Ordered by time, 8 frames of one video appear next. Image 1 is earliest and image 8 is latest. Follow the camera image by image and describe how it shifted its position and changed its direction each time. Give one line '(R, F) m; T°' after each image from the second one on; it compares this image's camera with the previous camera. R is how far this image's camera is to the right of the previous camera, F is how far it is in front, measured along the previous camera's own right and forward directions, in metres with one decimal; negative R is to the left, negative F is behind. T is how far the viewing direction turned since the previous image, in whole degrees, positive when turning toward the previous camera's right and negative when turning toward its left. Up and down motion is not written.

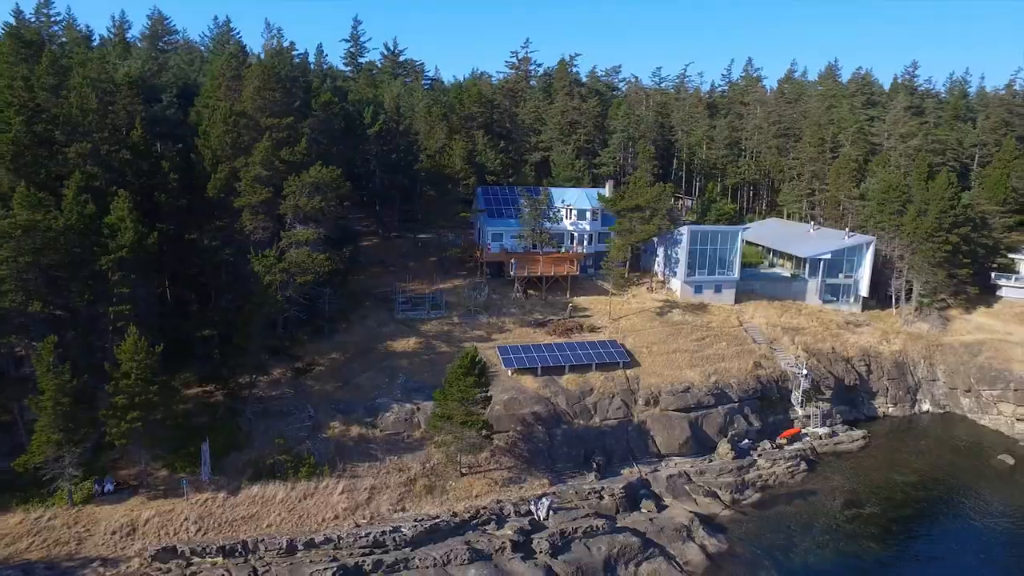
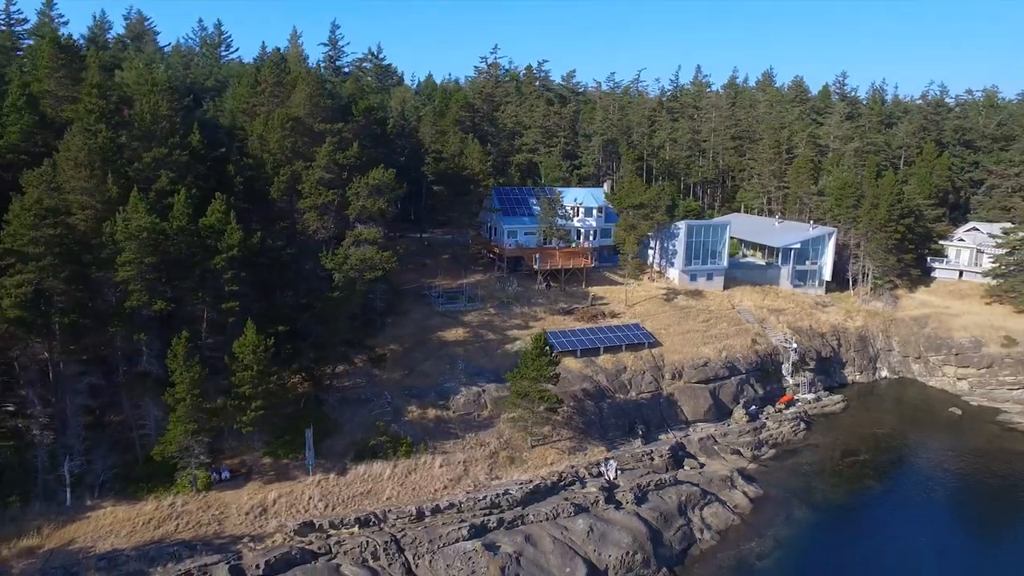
(-7.7, -3.1) m; +7°
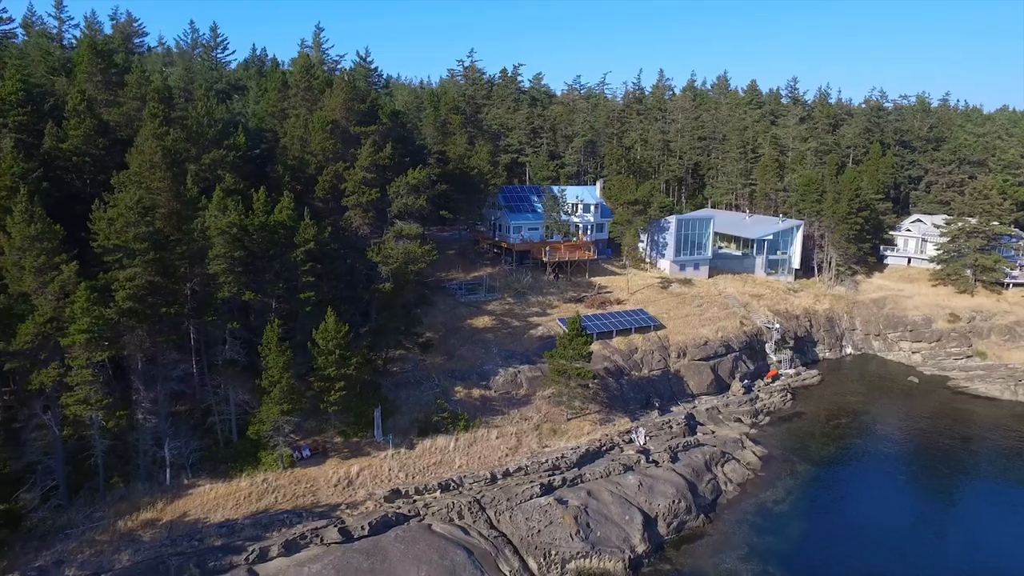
(-5.6, -3.1) m; +5°
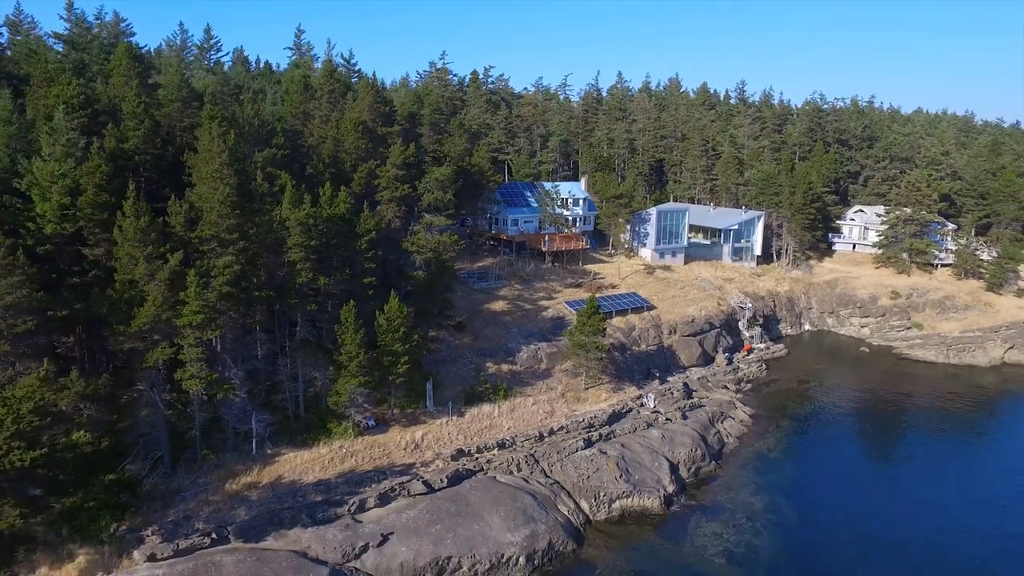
(-5.6, -3.9) m; +6°
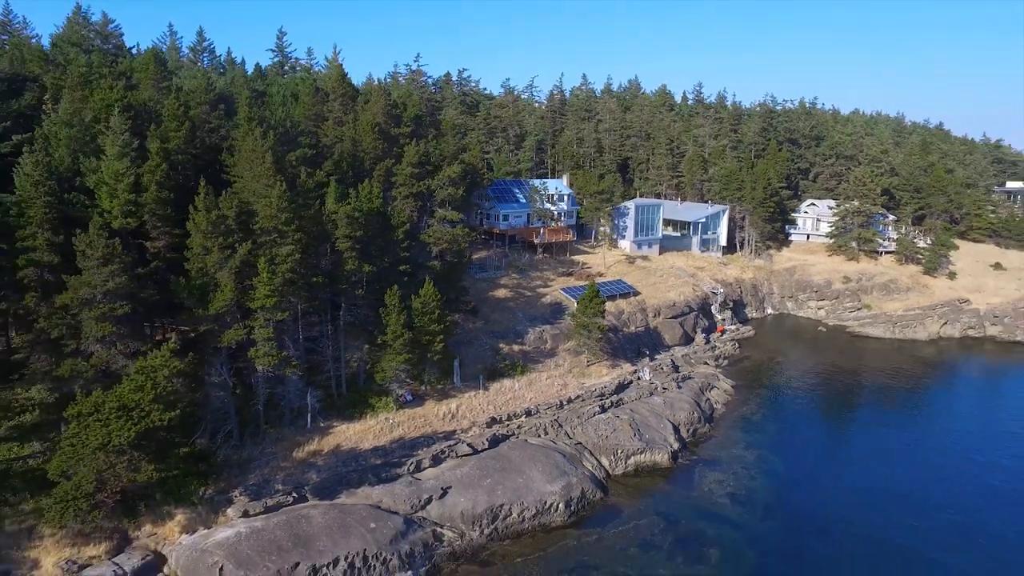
(-4.3, -3.7) m; +5°
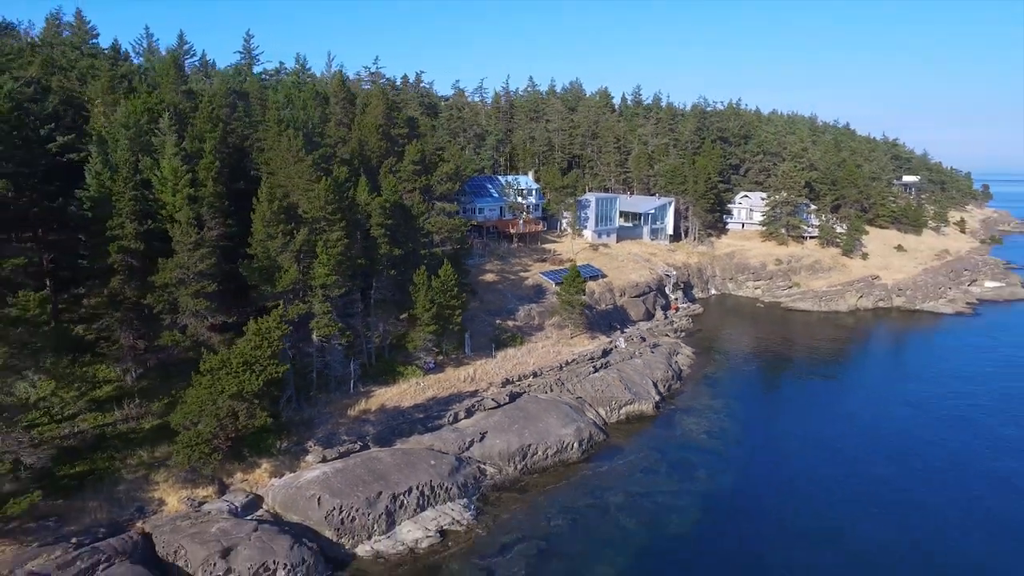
(-5.2, -5.5) m; +6°
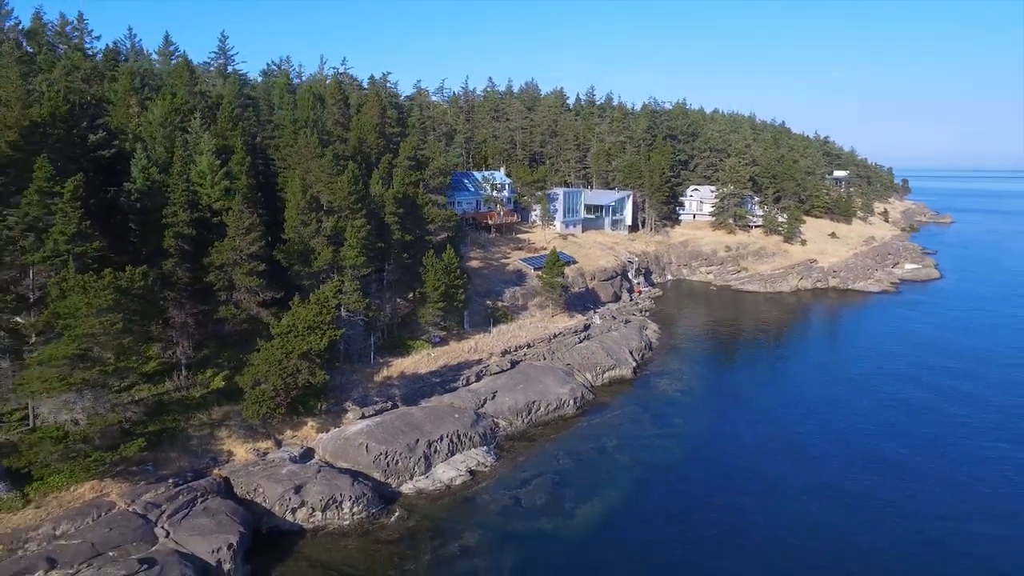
(-3.8, -5.2) m; +5°
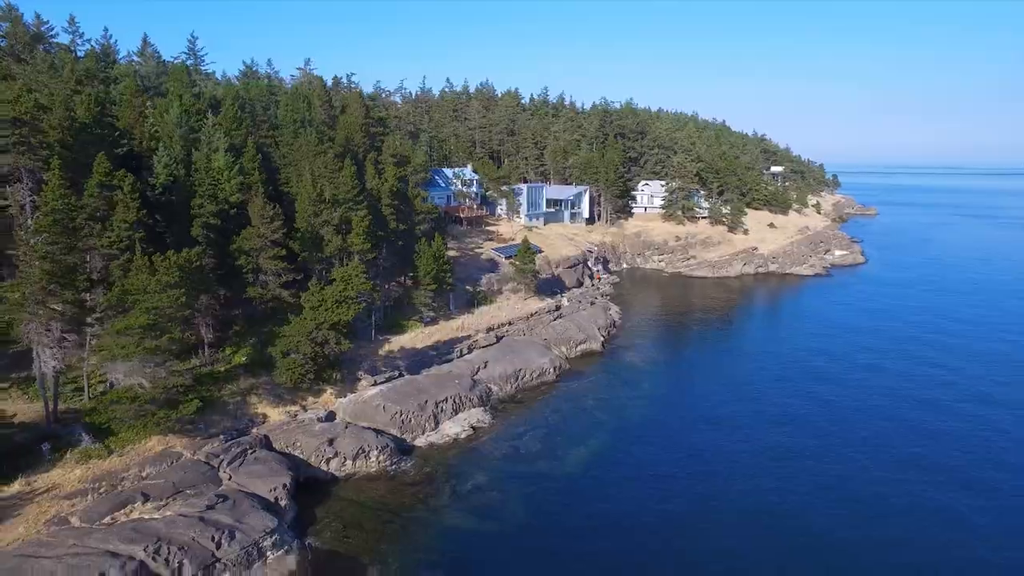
(-2.9, -5.2) m; +5°
